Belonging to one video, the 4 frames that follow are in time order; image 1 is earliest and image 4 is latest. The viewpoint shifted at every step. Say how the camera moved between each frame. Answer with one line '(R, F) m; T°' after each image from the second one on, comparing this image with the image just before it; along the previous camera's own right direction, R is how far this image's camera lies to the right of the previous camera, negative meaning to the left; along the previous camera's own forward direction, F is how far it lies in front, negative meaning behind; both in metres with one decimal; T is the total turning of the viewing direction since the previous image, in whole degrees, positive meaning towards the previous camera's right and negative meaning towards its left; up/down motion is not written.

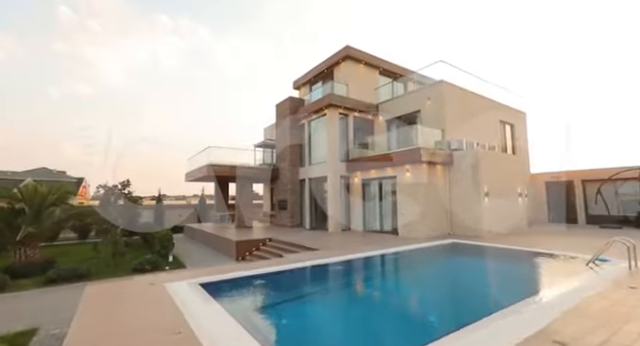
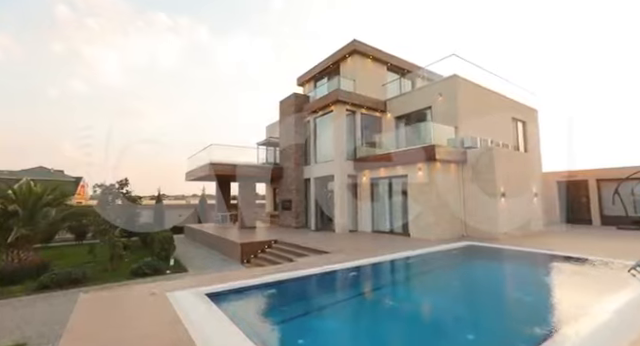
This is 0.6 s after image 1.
(-0.3, +0.5) m; 0°
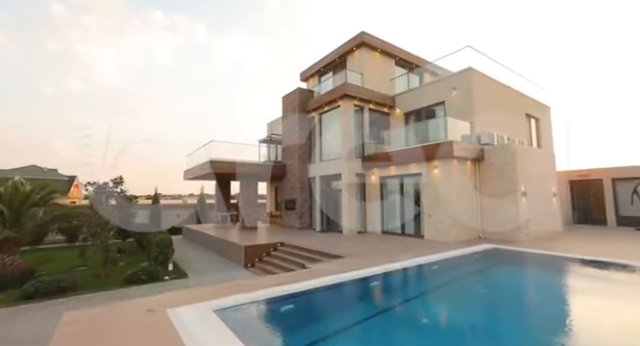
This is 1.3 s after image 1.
(-0.4, +0.7) m; +1°
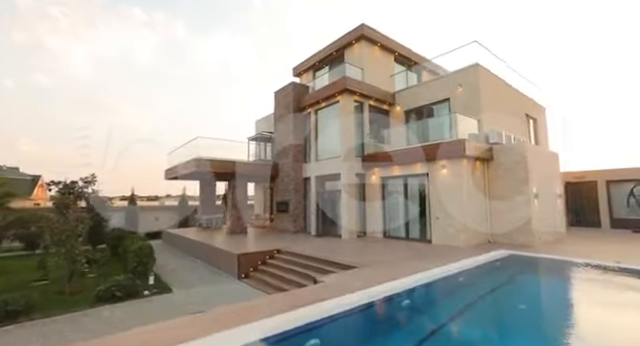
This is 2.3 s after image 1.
(-0.6, +0.9) m; +4°
